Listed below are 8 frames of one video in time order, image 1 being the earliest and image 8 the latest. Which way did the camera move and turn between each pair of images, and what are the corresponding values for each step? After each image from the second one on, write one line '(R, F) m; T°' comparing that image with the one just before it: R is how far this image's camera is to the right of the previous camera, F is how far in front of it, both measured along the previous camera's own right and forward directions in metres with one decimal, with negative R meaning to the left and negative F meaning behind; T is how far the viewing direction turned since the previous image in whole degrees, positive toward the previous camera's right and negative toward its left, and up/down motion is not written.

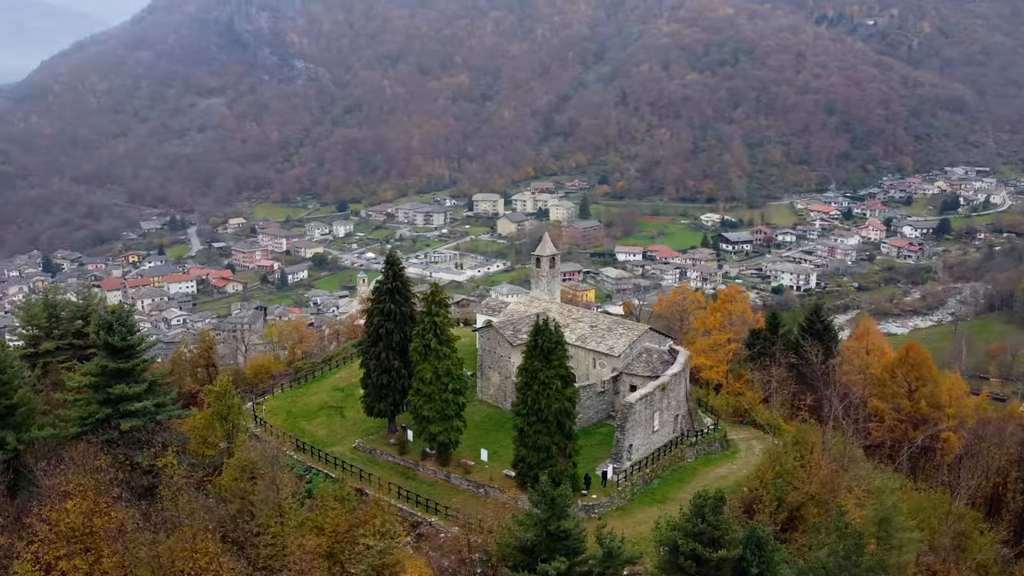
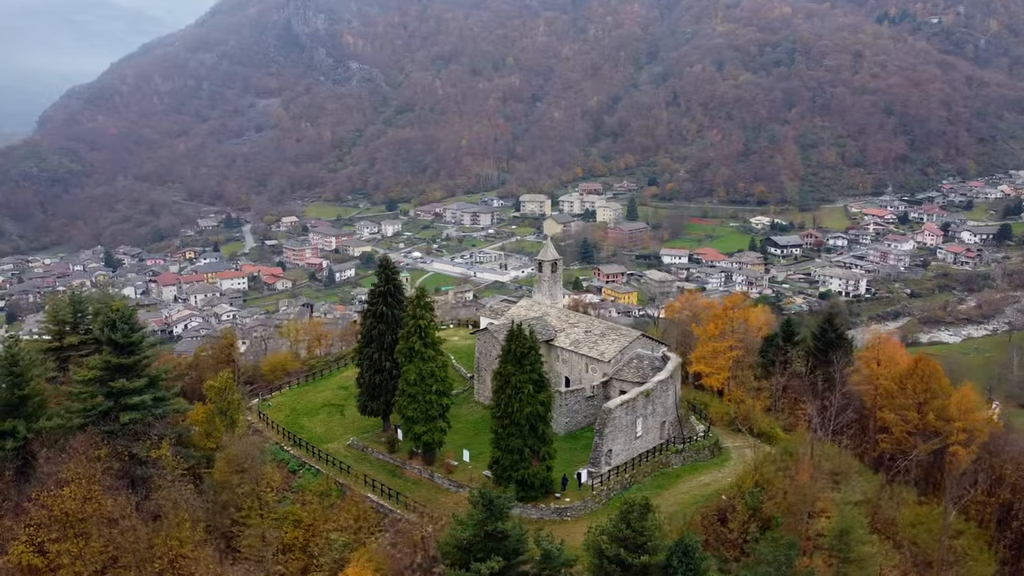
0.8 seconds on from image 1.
(+1.4, -0.3) m; -4°
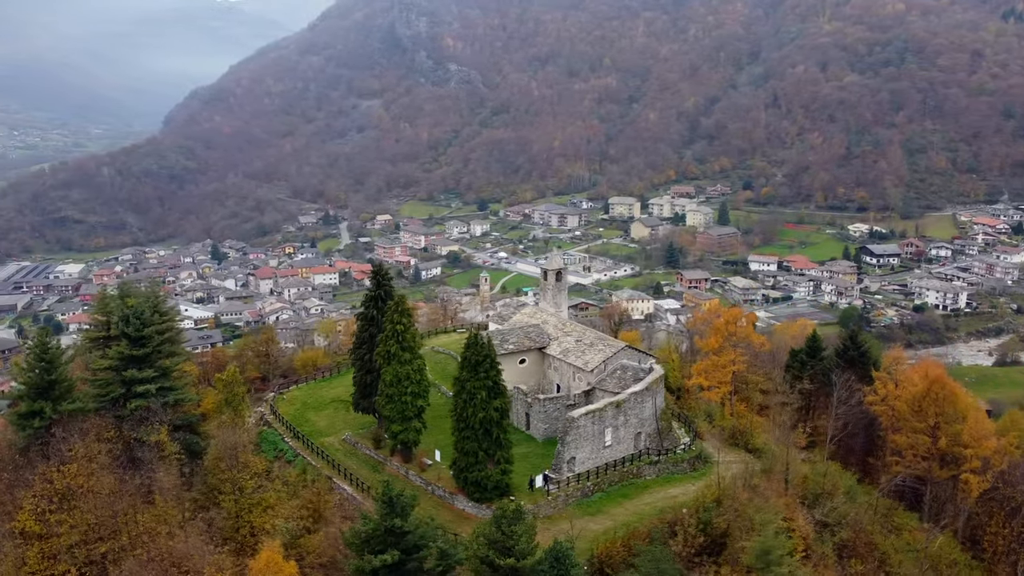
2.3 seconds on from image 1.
(+2.7, -0.5) m; -7°
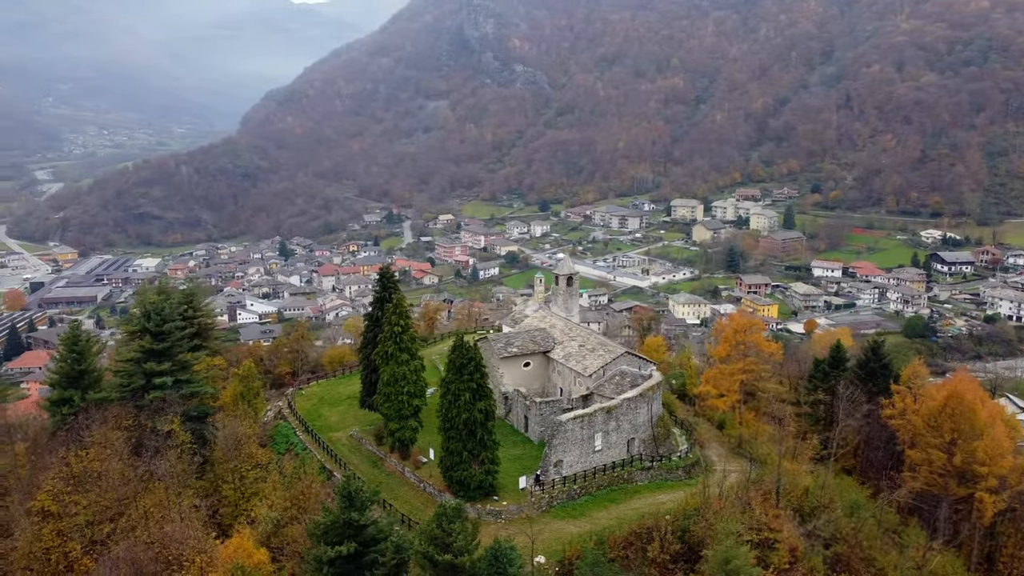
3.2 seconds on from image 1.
(+1.6, -0.4) m; -5°
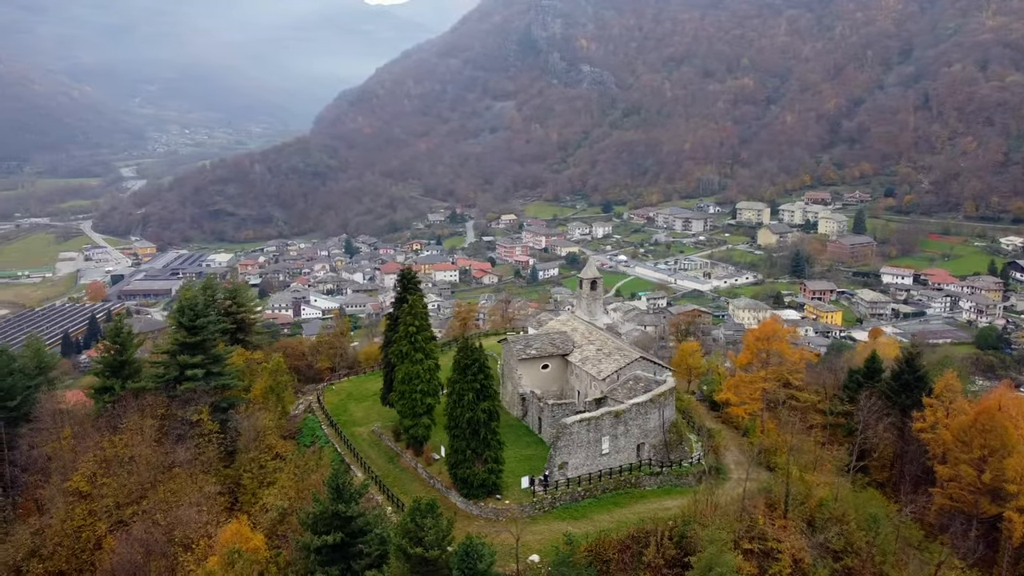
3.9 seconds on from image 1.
(+1.3, -0.3) m; -5°
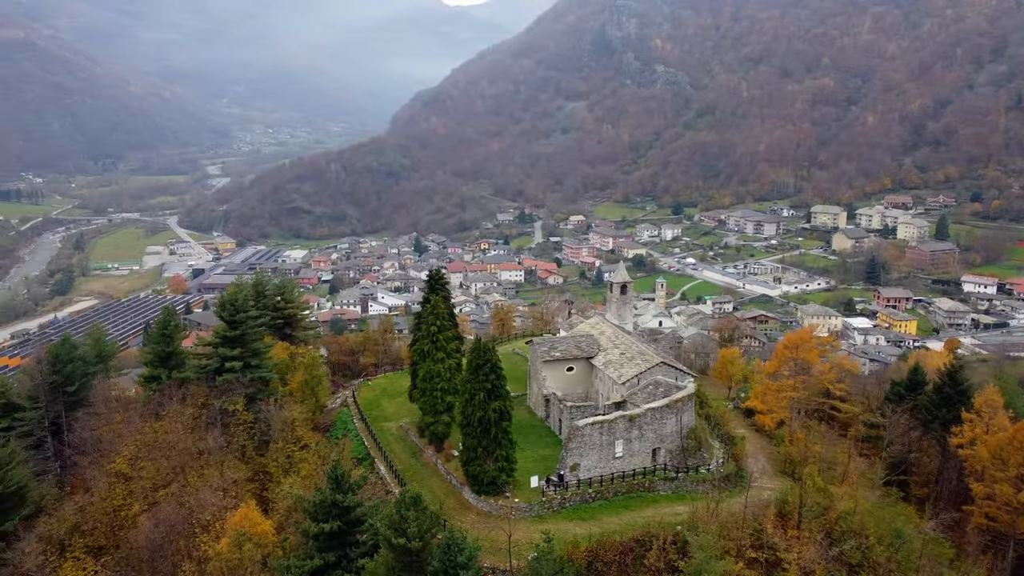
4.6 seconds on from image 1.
(+1.3, -0.3) m; -5°
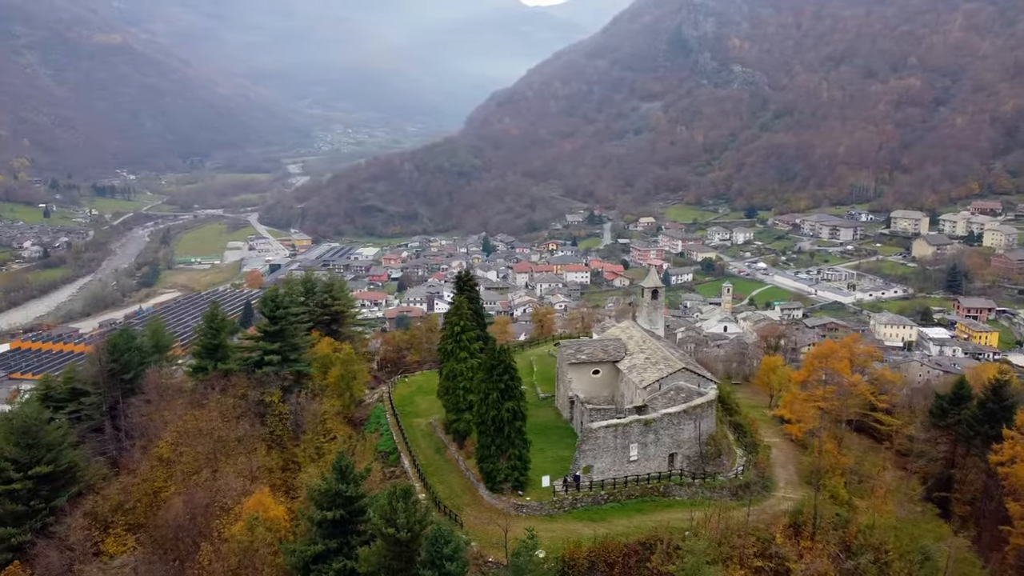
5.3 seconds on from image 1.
(+1.3, -0.4) m; -5°
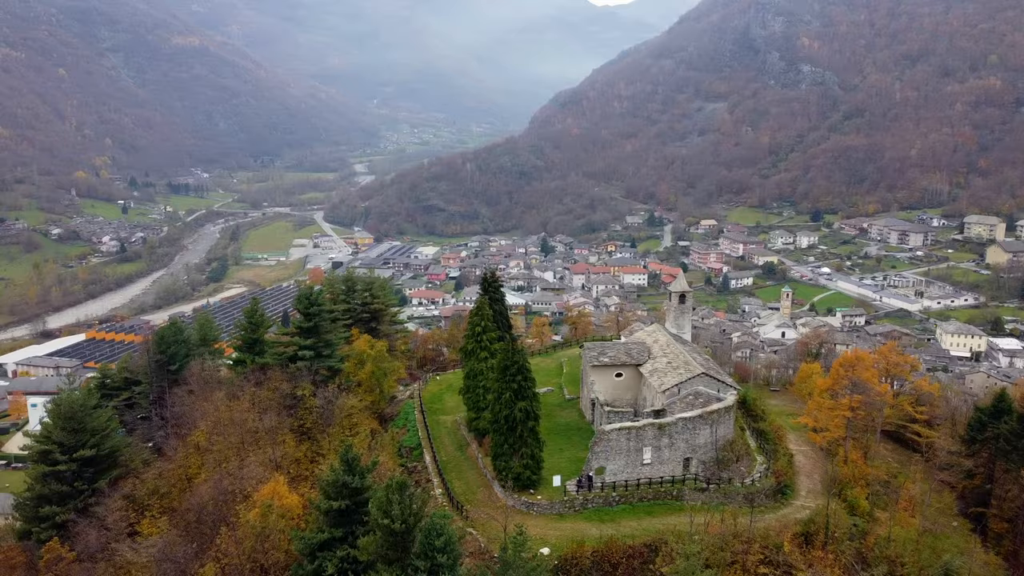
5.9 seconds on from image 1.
(+1.1, -0.3) m; -4°
